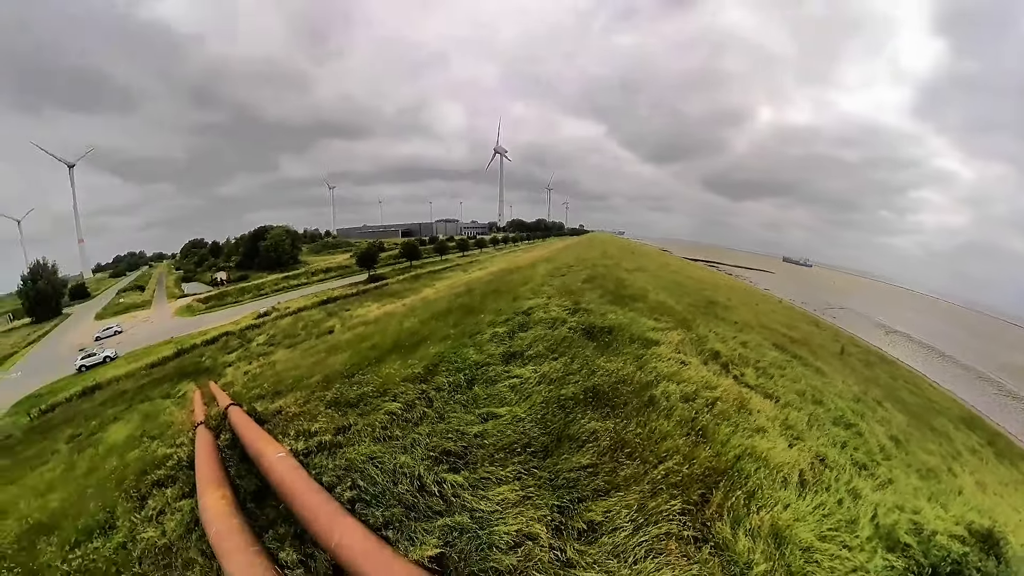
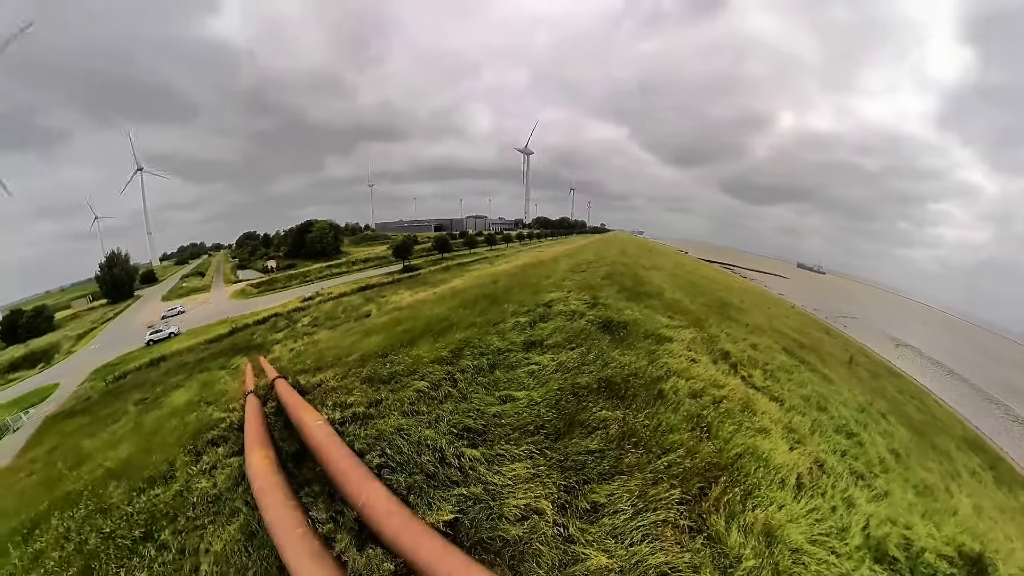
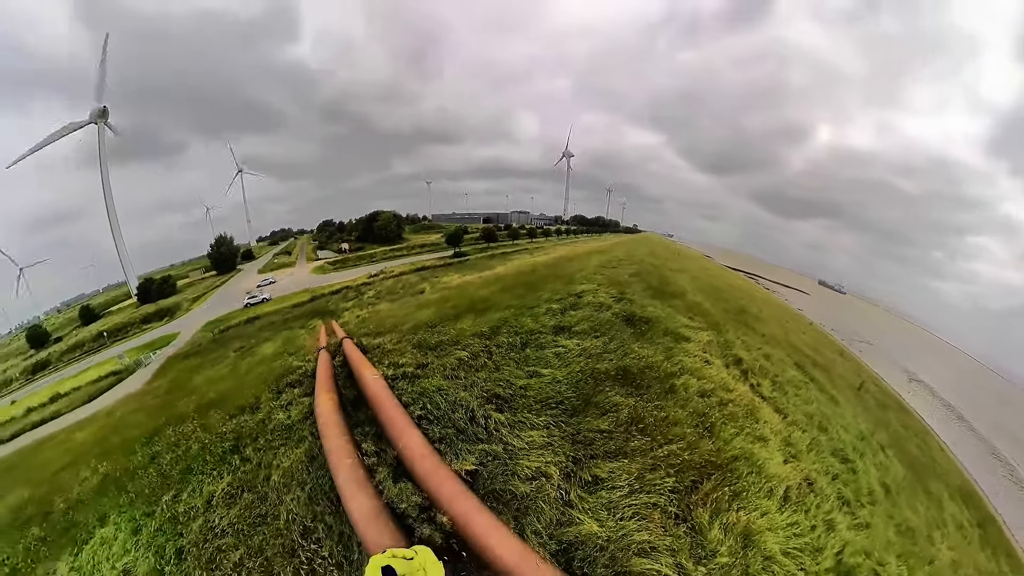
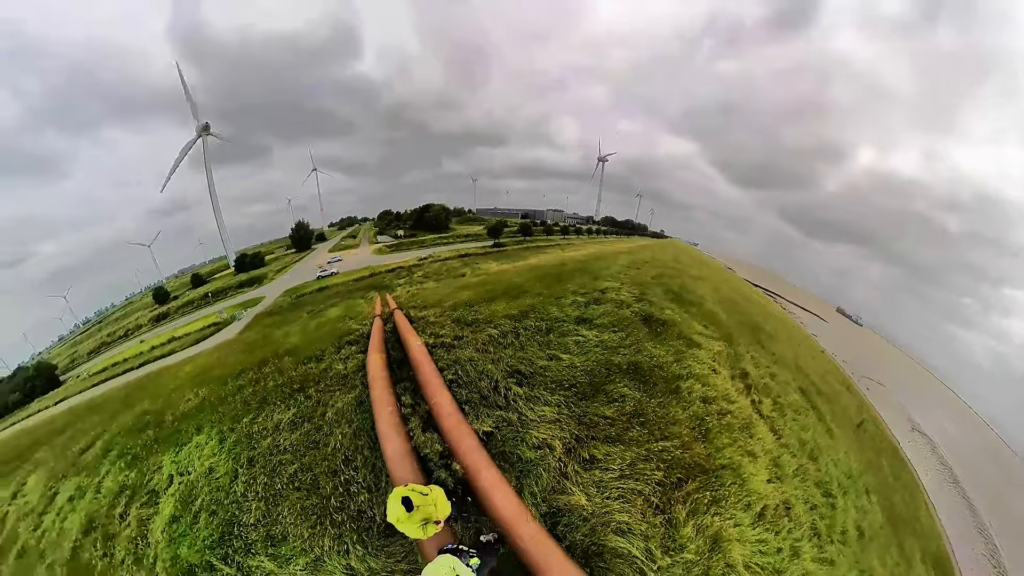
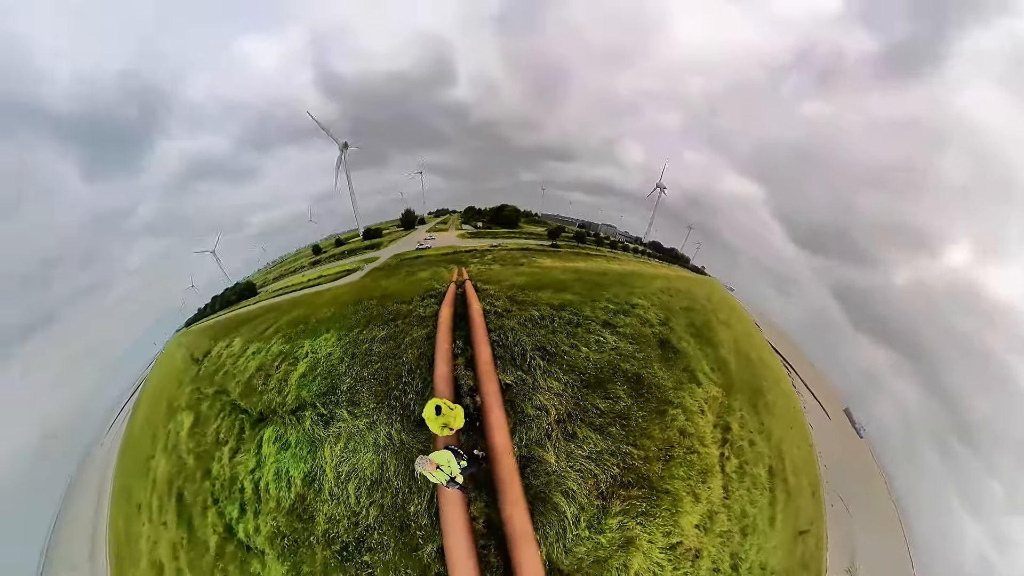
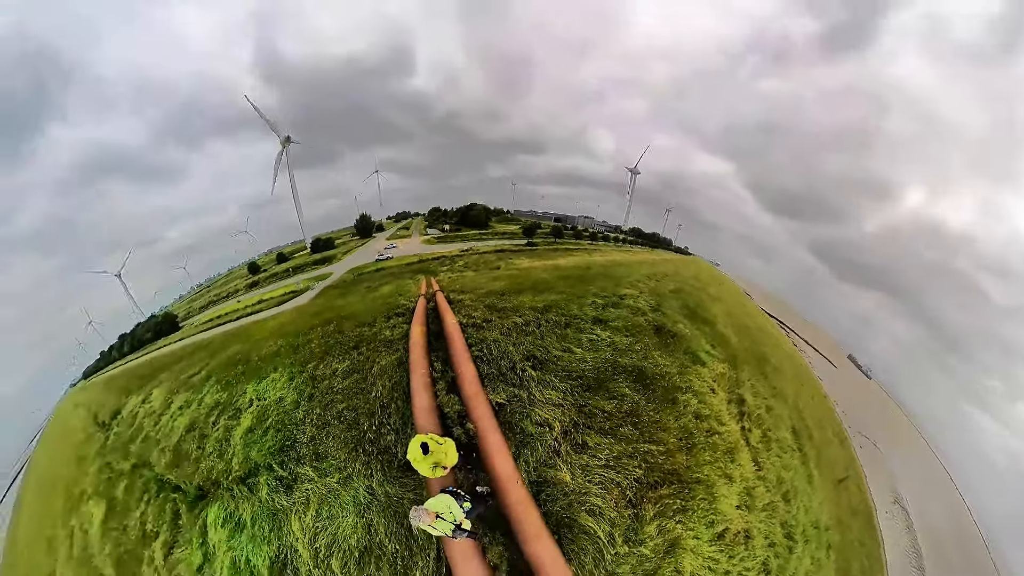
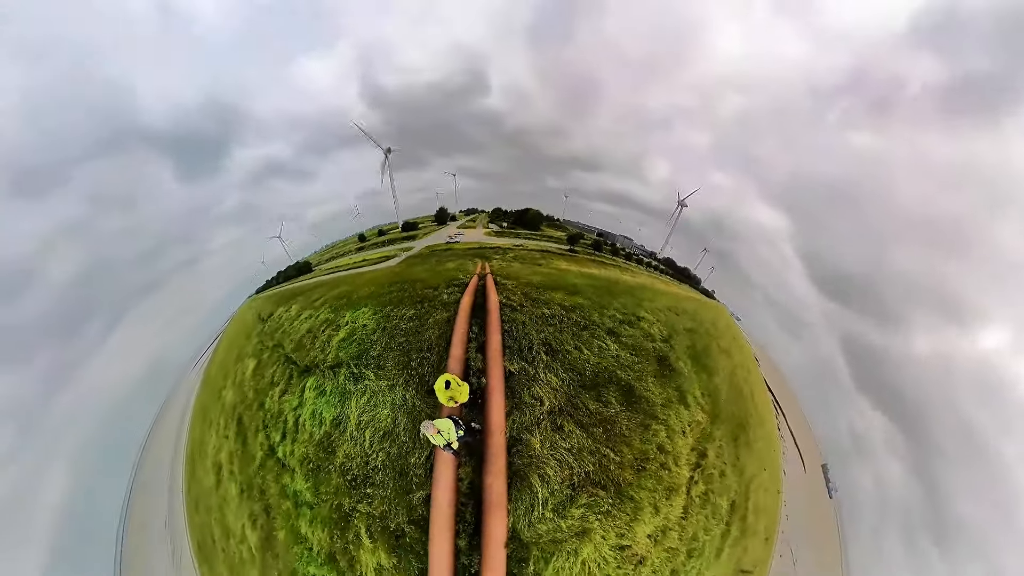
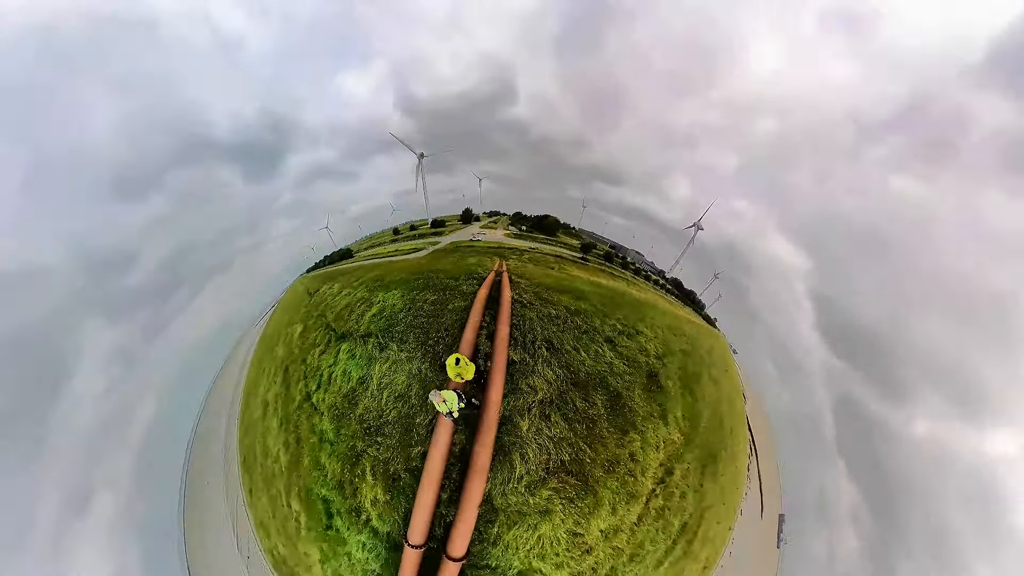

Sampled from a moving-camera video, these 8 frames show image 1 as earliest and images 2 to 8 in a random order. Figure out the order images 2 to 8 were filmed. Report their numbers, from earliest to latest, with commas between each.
2, 3, 4, 6, 5, 7, 8
